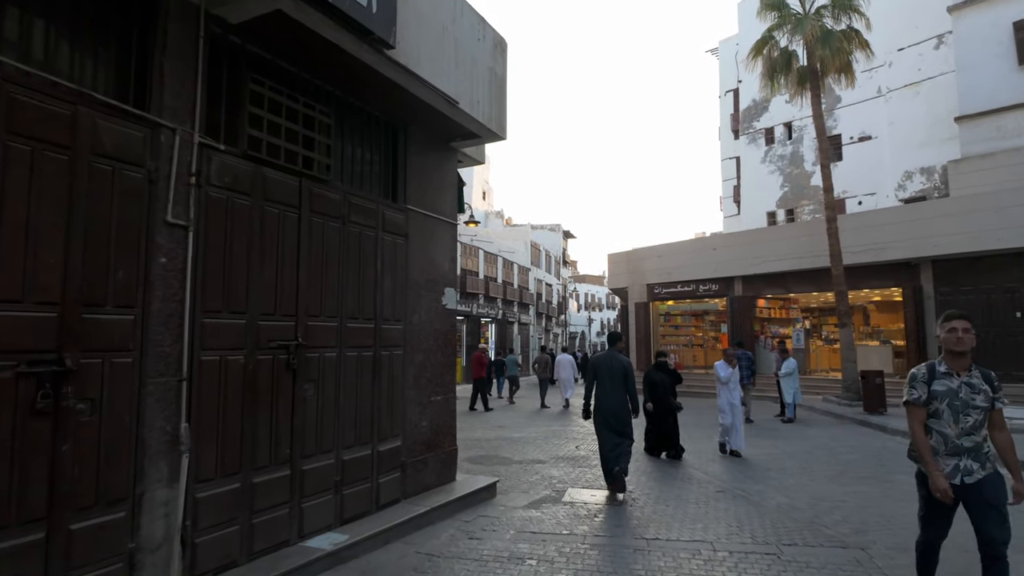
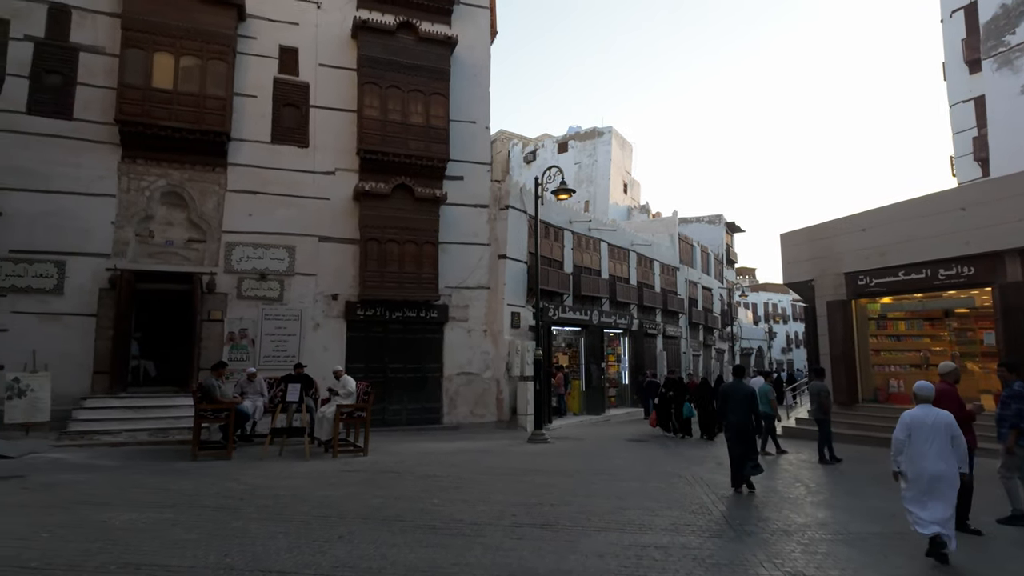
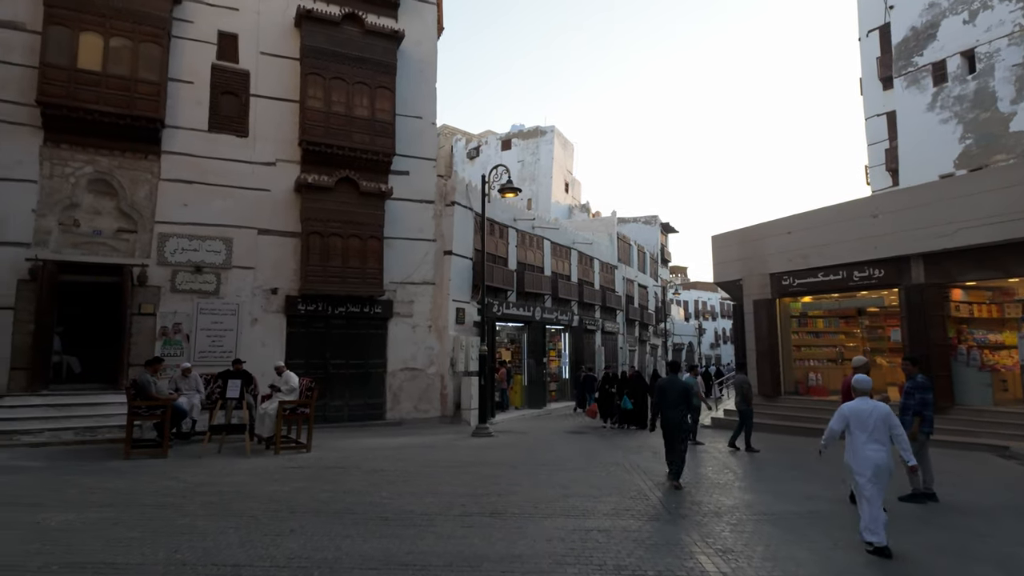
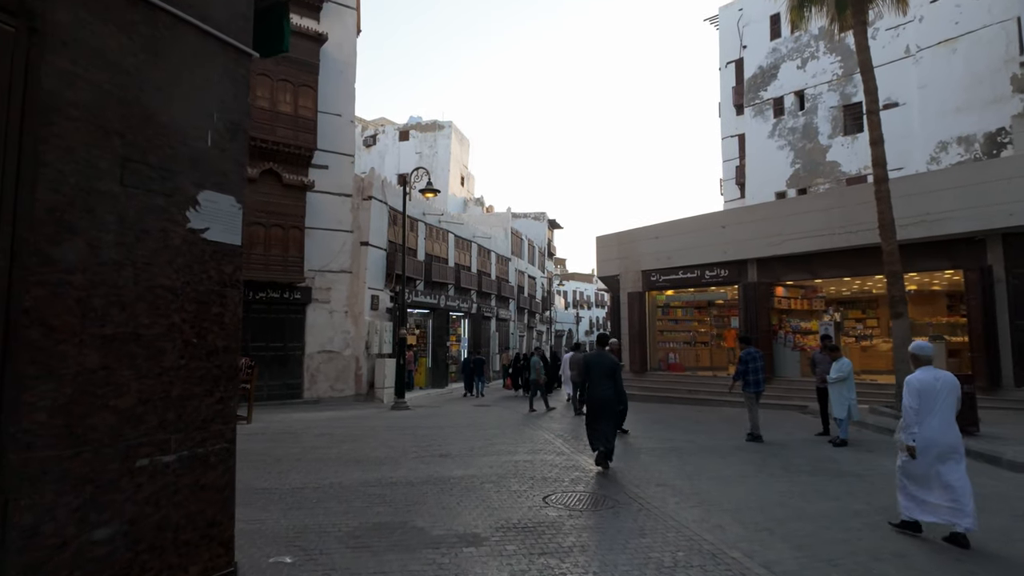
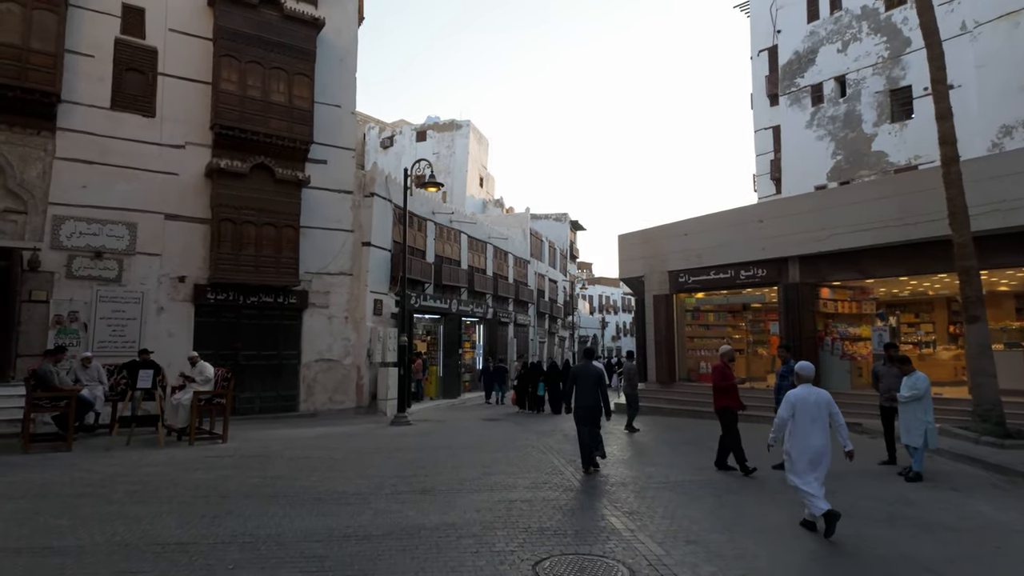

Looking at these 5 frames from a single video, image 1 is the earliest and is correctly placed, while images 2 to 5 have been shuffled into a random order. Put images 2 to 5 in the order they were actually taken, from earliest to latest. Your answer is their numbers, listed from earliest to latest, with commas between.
4, 5, 3, 2
